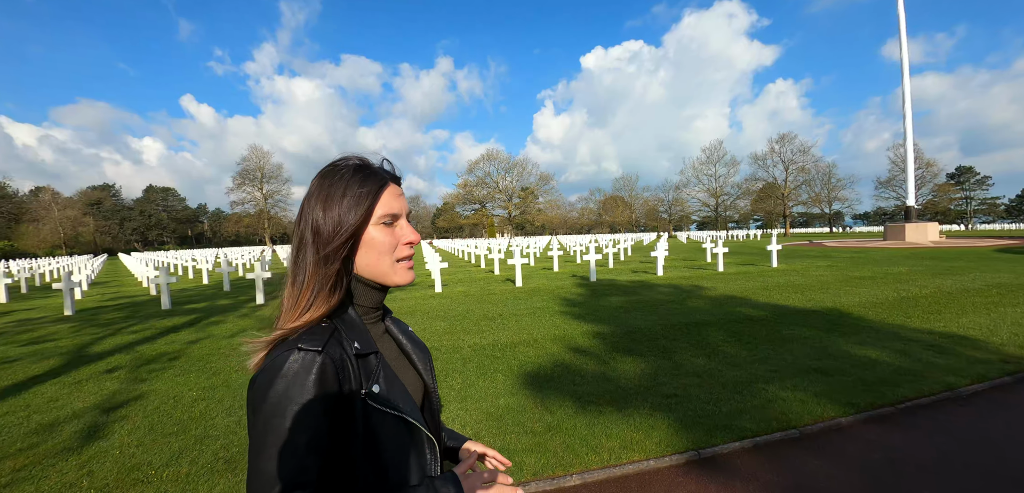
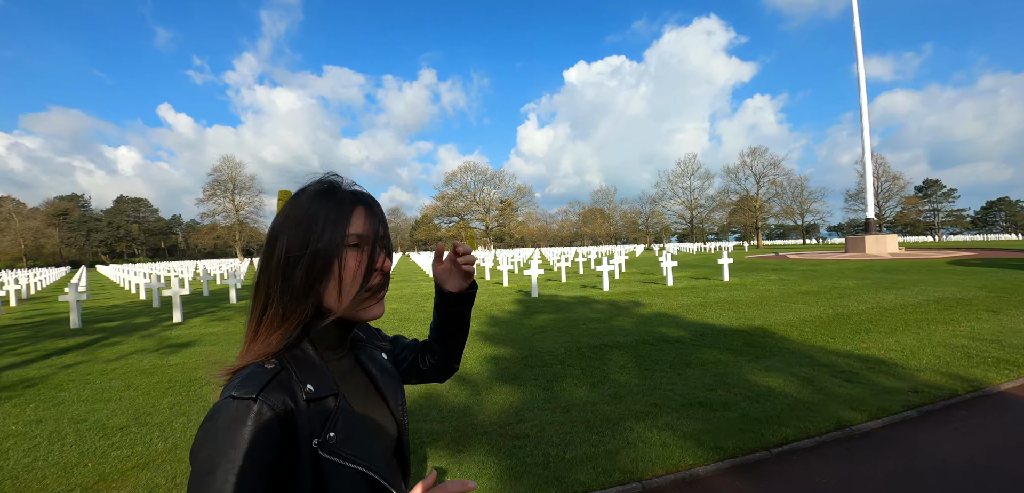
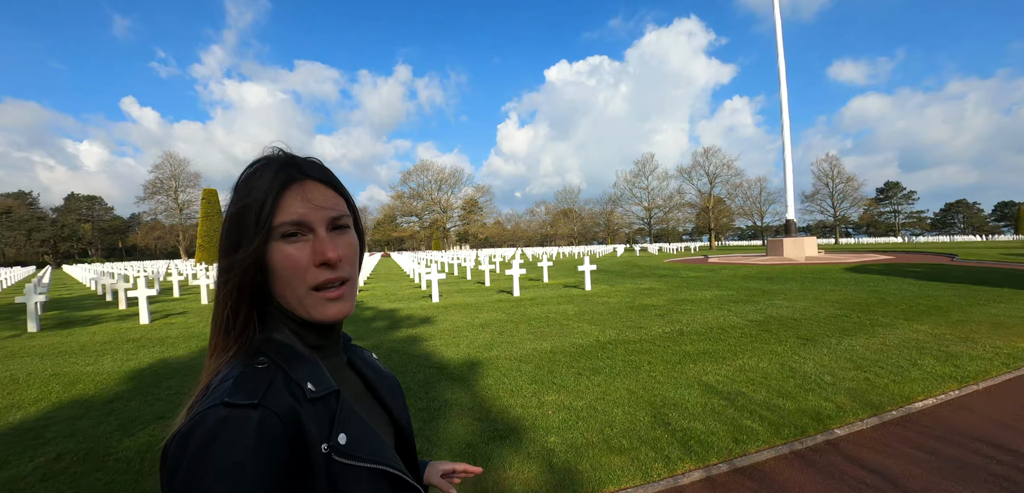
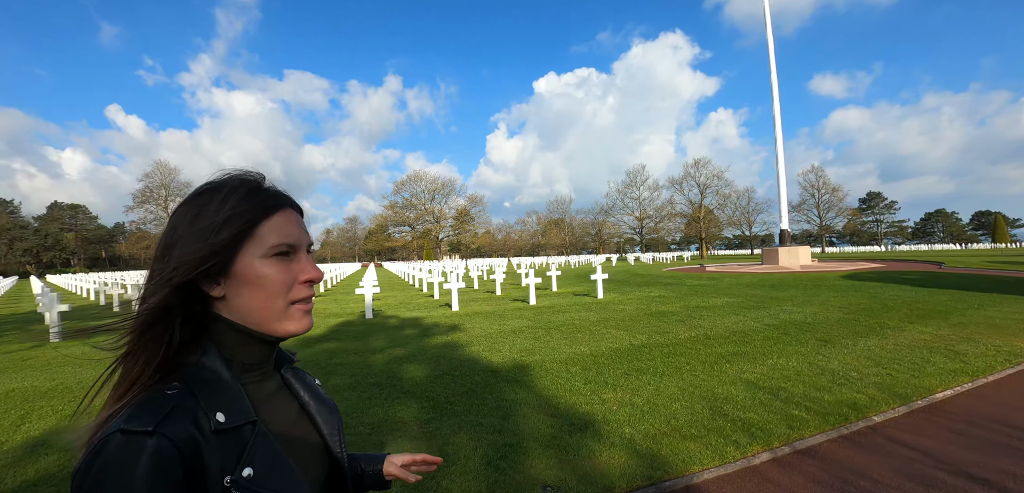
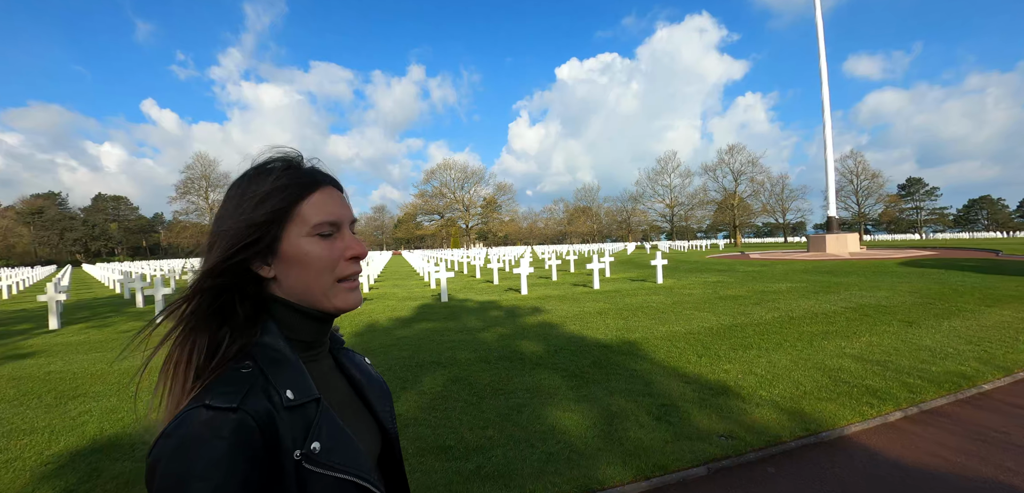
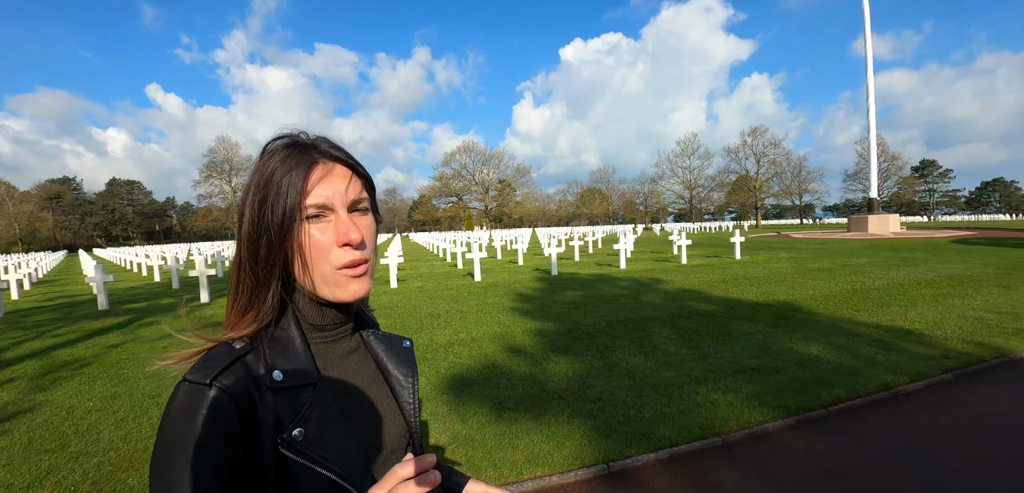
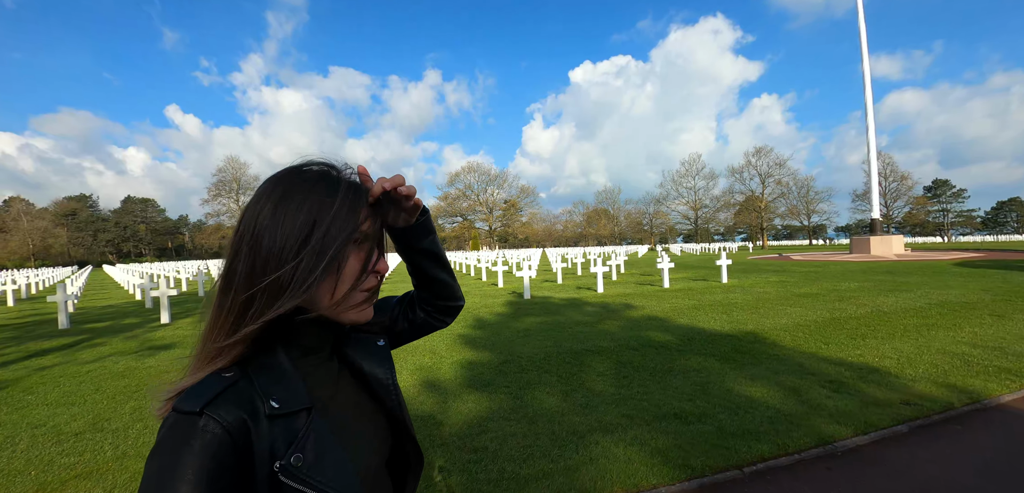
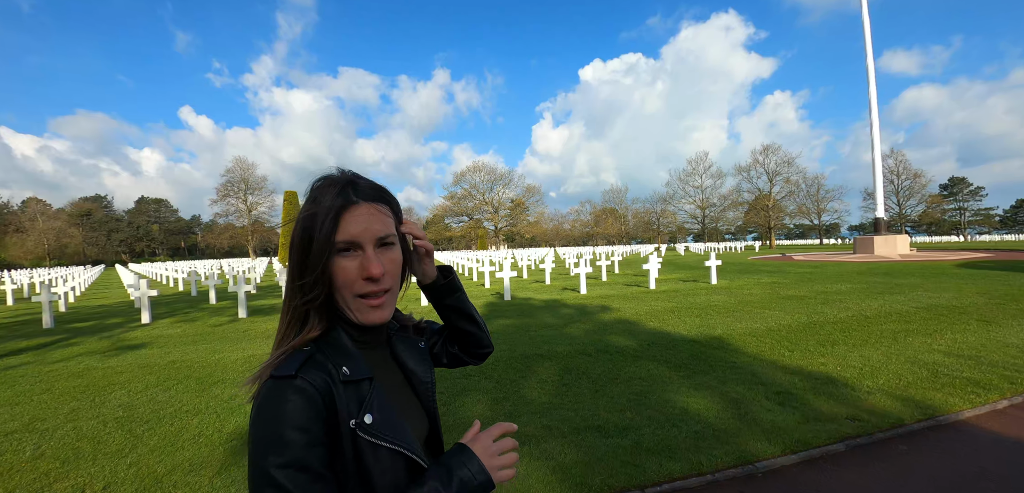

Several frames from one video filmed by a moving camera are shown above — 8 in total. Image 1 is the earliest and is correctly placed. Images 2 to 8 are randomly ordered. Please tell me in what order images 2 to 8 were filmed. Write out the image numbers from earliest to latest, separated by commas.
6, 2, 7, 8, 5, 4, 3
